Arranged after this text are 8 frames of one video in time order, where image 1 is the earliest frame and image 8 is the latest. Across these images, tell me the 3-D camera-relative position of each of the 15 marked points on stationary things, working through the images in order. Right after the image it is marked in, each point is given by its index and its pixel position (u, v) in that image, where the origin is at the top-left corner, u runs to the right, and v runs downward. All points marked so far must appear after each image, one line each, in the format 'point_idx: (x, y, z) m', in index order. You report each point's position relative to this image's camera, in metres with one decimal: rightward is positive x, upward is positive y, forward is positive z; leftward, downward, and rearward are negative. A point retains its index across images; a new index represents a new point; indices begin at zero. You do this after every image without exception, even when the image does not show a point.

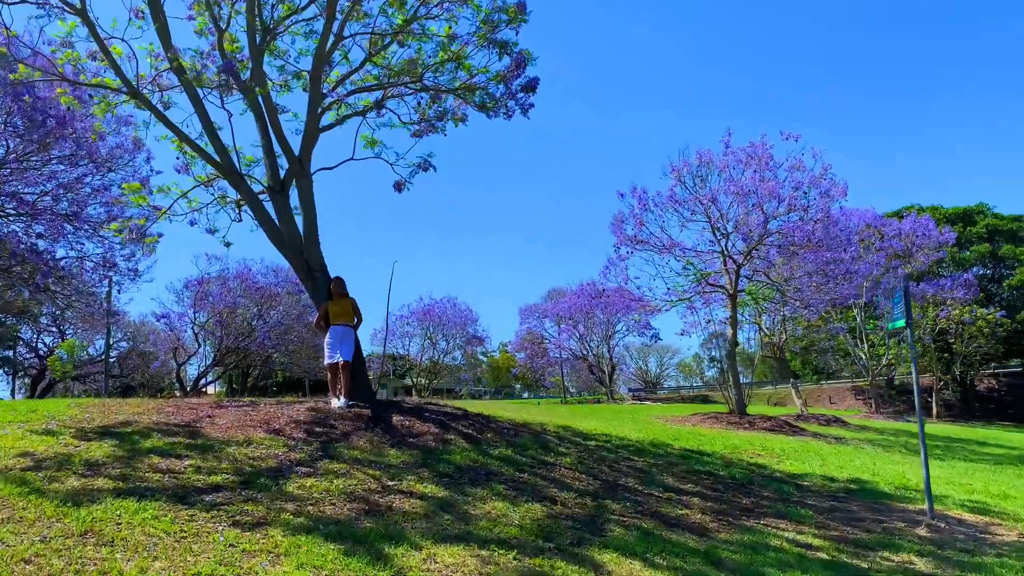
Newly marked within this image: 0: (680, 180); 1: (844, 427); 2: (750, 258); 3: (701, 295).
0: (+3.1, +1.9, +14.7) m
1: (+7.1, -3.0, +17.6) m
2: (+4.1, +0.5, +14.1) m
3: (+3.5, -0.1, +15.0) m
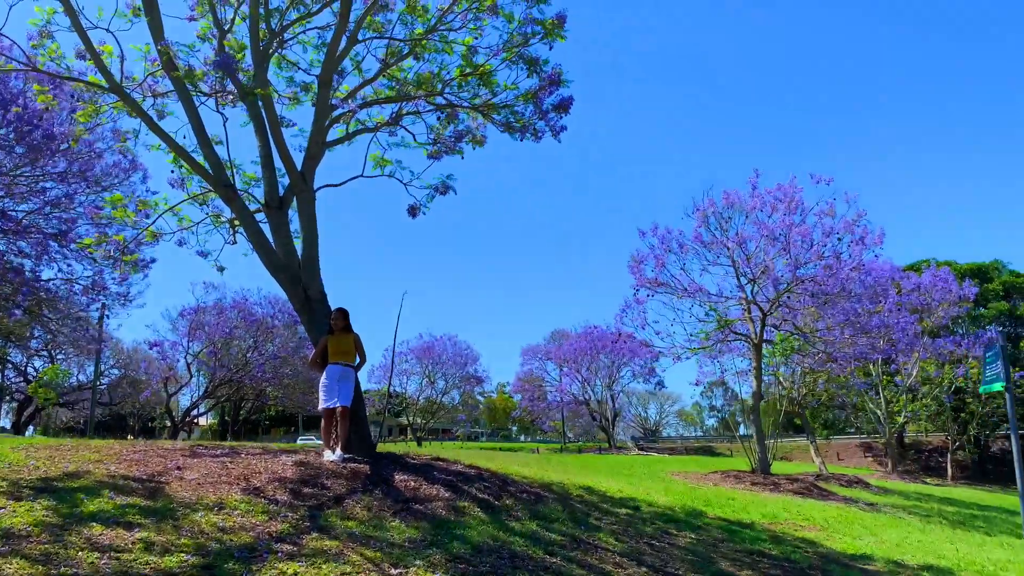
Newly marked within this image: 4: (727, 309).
0: (+3.3, +1.1, +13.9) m
1: (+7.1, -4.1, +16.6) m
2: (+4.3, -0.3, +13.3) m
3: (+3.6, -0.9, +14.1) m
4: (+3.6, -0.4, +13.9) m
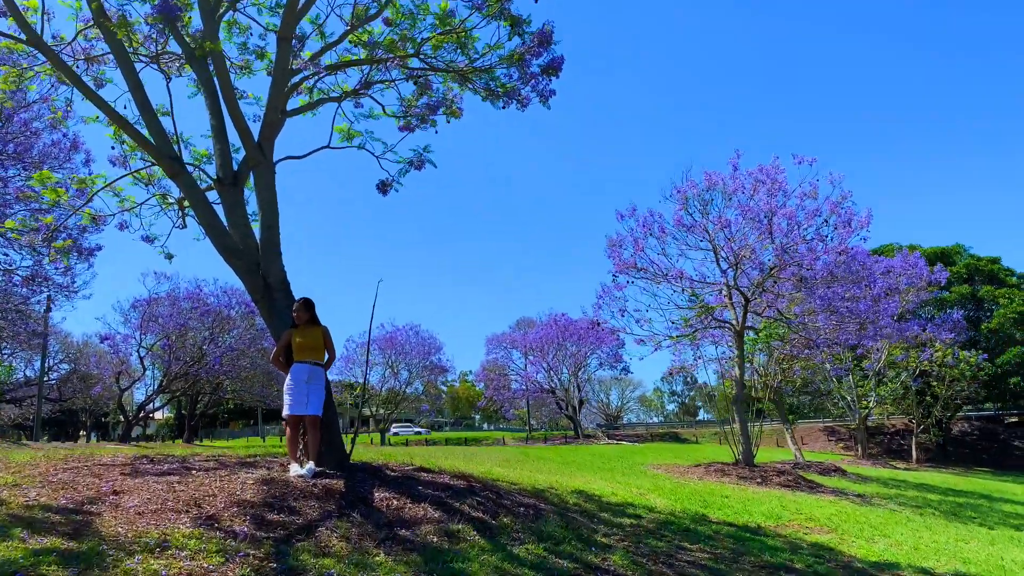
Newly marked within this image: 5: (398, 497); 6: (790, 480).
0: (+2.8, +1.4, +13.3) m
1: (+6.6, -3.7, +16.2) m
2: (+3.9, -0.1, +12.8) m
3: (+3.2, -0.7, +13.6) m
4: (+3.2, -0.1, +13.3) m
5: (-0.6, -1.1, +4.4) m
6: (+4.1, -2.8, +12.0) m
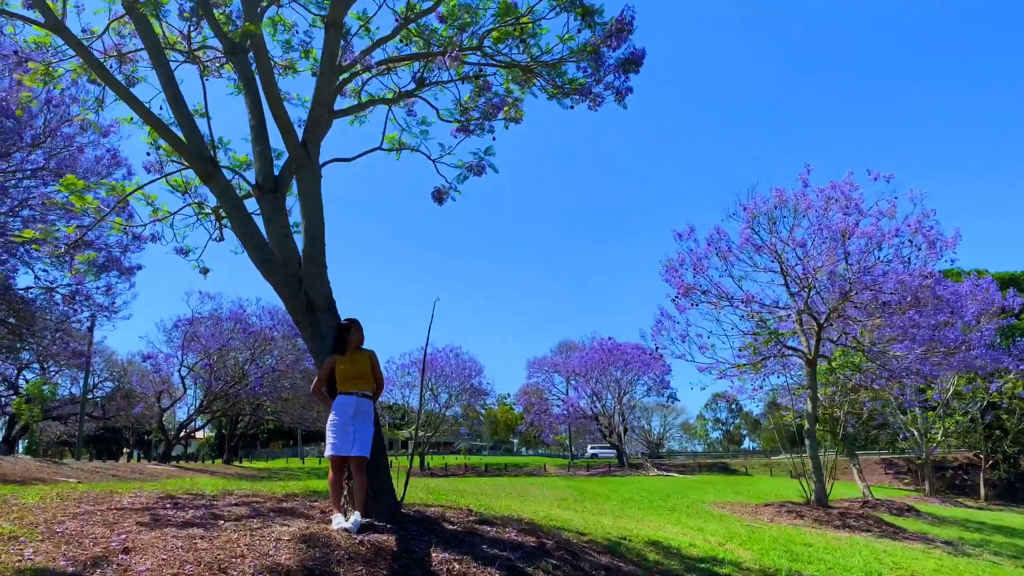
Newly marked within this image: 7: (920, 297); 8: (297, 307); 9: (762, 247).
0: (+3.7, +1.0, +12.5) m
1: (+7.5, -4.2, +15.1) m
2: (+4.6, -0.4, +11.8) m
3: (+4.0, -1.1, +12.7) m
4: (+4.0, -0.5, +12.4) m
5: (-0.2, -1.2, +3.6) m
6: (+4.8, -3.2, +11.0) m
7: (+5.7, -0.1, +11.5) m
8: (-1.2, -0.1, +4.5) m
9: (+3.7, +0.6, +12.4) m
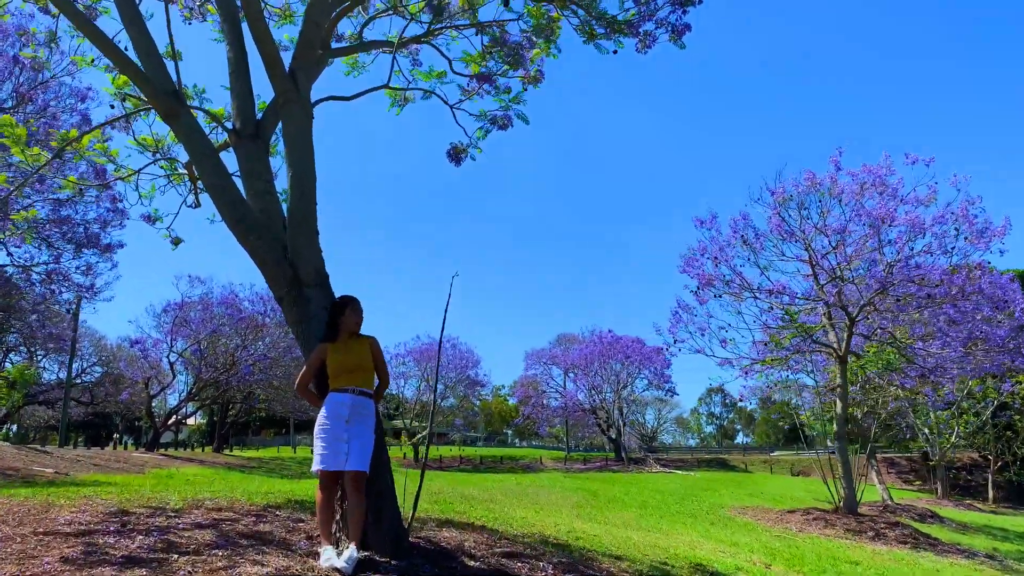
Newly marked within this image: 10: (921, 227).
0: (+3.8, +1.1, +11.6) m
1: (+7.5, -4.1, +14.3) m
2: (+4.8, -0.3, +11.0) m
3: (+4.1, -0.9, +11.8) m
4: (+4.1, -0.4, +11.6) m
5: (-0.1, -1.1, +2.7) m
6: (+4.9, -3.0, +10.2) m
7: (+5.9, 0.0, +10.6) m
8: (-1.0, 0.0, +3.6) m
9: (+3.9, +0.8, +11.5) m
10: (+5.3, +0.8, +10.6) m
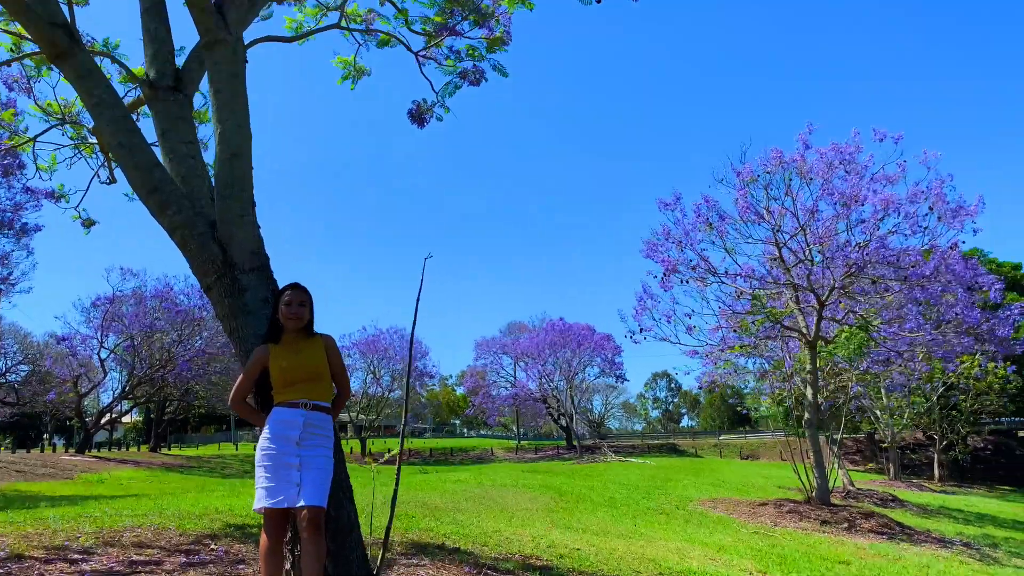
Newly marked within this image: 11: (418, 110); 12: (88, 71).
0: (+3.2, +1.4, +11.1) m
1: (+6.8, -3.8, +14.1) m
2: (+4.2, -0.1, +10.6) m
3: (+3.5, -0.7, +11.4) m
4: (+3.5, -0.1, +11.1) m
5: (0.0, -1.0, +2.1) m
6: (+4.4, -2.8, +9.9) m
7: (+5.3, +0.2, +10.3) m
8: (-1.1, +0.1, +2.9) m
9: (+3.3, +1.0, +11.0) m
10: (+4.7, +1.0, +10.3) m
11: (-0.5, +0.9, +4.1) m
12: (-1.5, +0.8, +3.0) m
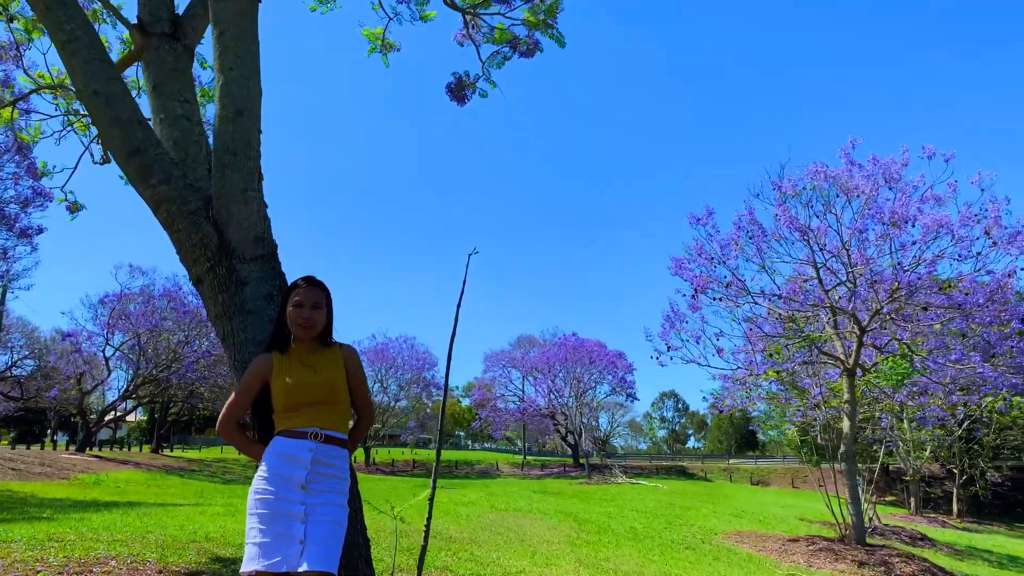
0: (+3.5, +1.1, +10.5) m
1: (+7.0, -4.3, +13.4) m
2: (+4.5, -0.4, +10.0) m
3: (+3.8, -1.0, +10.7) m
4: (+3.8, -0.4, +10.5) m
5: (+0.1, -1.0, +1.5) m
6: (+4.6, -3.1, +9.2) m
7: (+5.6, -0.1, +9.7) m
8: (-0.9, +0.1, +2.3) m
9: (+3.6, +0.7, +10.4) m
10: (+5.0, +0.7, +9.6) m
11: (-0.2, +0.8, +3.5) m
12: (-1.3, +0.8, +2.4) m
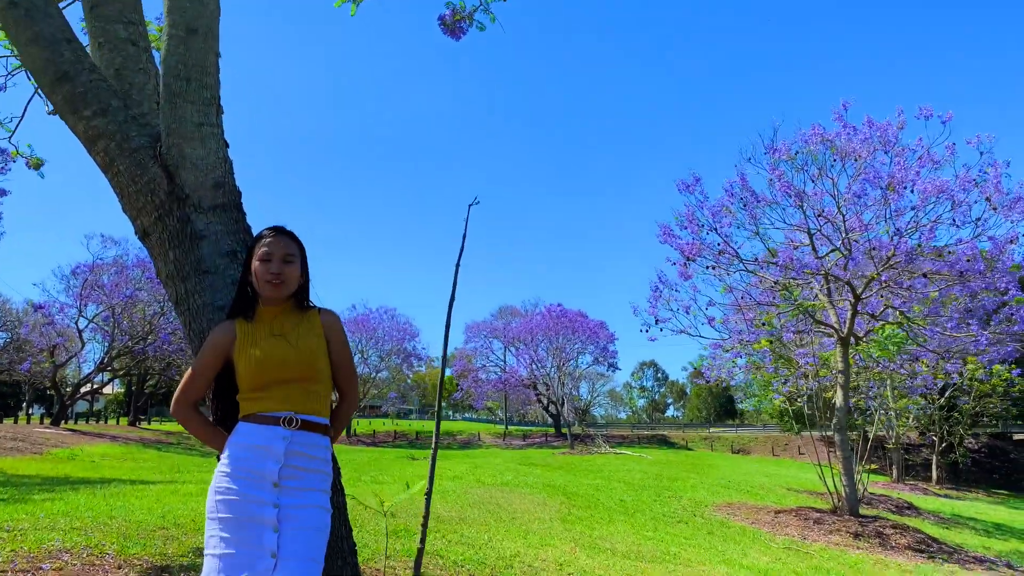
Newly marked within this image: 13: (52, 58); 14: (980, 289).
0: (+3.4, +1.5, +10.2) m
1: (+6.7, -3.8, +13.3) m
2: (+4.3, 0.0, +9.7) m
3: (+3.6, -0.6, +10.5) m
4: (+3.6, 0.0, +10.2) m
5: (+0.1, -1.0, +1.1) m
6: (+4.4, -2.8, +9.0) m
7: (+5.4, +0.2, +9.4) m
8: (-0.8, +0.2, +1.9) m
9: (+3.4, +1.1, +10.1) m
10: (+4.9, +1.1, +9.4) m
11: (-0.2, +1.0, +3.1) m
12: (-1.3, +0.9, +2.0) m
13: (-1.1, +0.5, +2.0) m
14: (+5.6, 0.0, +9.8) m
